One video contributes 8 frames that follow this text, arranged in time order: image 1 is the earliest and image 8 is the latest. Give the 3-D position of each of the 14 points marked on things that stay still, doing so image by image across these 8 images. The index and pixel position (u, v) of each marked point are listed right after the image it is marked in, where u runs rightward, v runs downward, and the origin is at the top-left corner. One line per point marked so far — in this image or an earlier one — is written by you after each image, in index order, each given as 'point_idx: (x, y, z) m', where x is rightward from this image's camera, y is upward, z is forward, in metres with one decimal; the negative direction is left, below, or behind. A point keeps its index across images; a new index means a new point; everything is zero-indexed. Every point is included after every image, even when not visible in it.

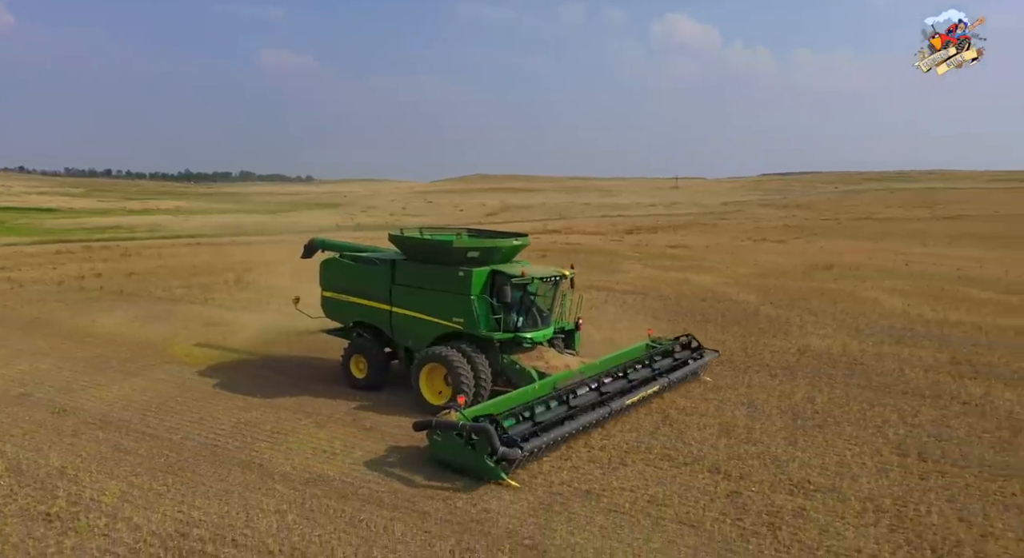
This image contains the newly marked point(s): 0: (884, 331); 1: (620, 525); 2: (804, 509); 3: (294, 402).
0: (+7.6, -1.1, +13.4) m
1: (+0.9, -2.2, +5.8) m
2: (+2.6, -2.1, +6.0) m
3: (-3.0, -1.6, +8.9) m
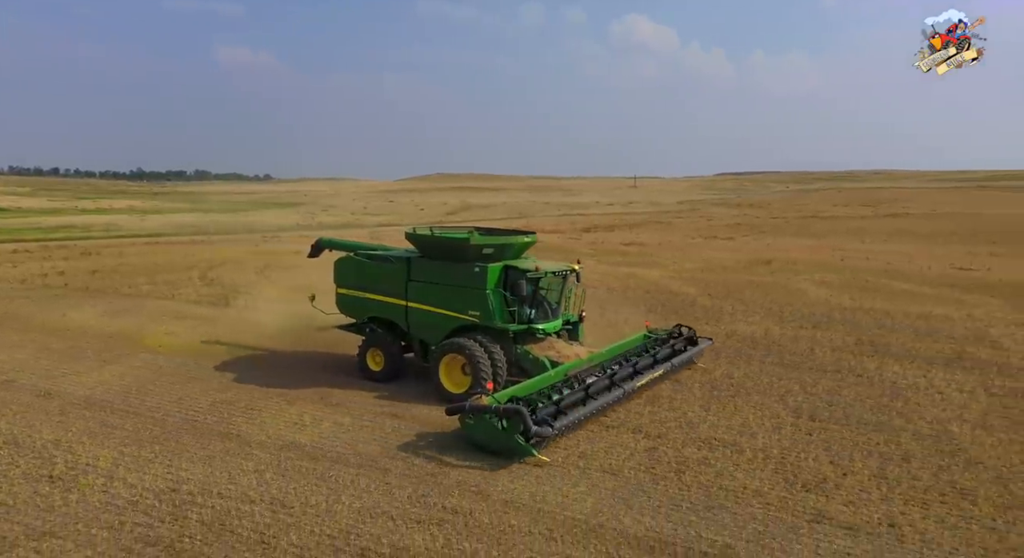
0: (+6.7, -0.9, +14.8) m
1: (+0.4, -2.1, +6.8) m
2: (+2.1, -2.0, +7.1) m
3: (-3.7, -1.5, +9.7) m
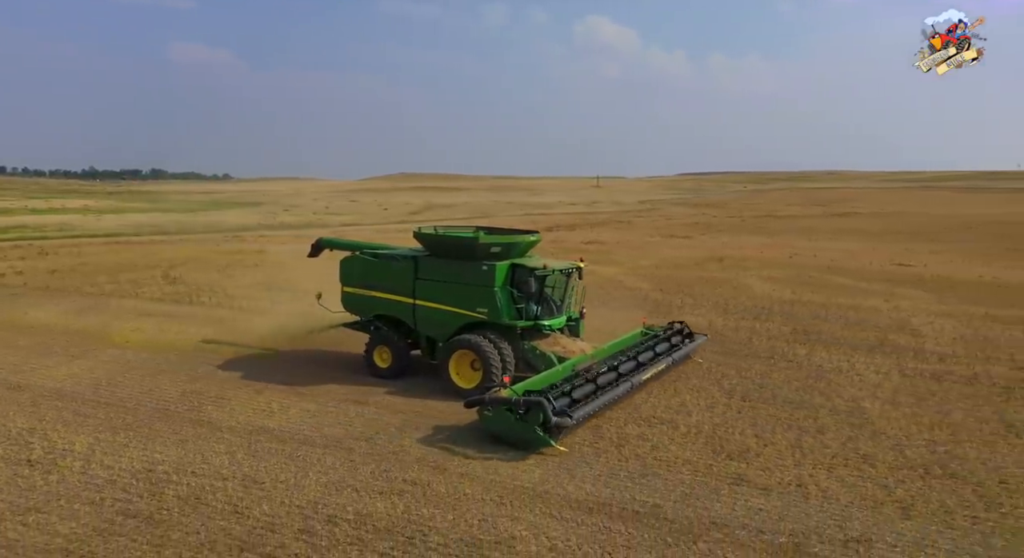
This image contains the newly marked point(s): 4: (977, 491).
0: (+5.7, -0.7, +15.8) m
1: (-0.1, -2.0, +7.4) m
2: (+1.6, -1.9, +7.9) m
3: (-4.3, -1.5, +10.1) m
4: (+4.5, -2.1, +6.4) m
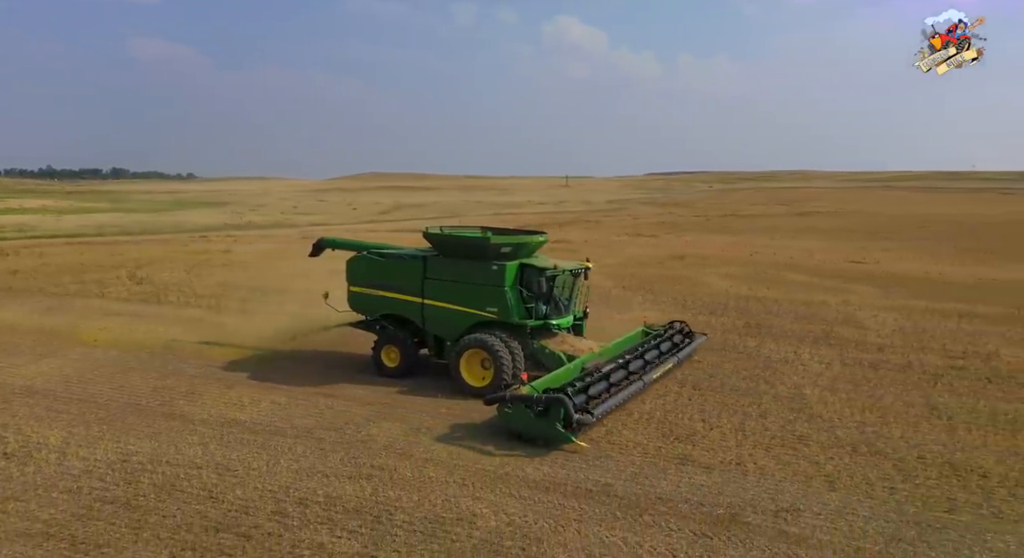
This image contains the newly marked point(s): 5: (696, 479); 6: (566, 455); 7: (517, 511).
0: (+4.9, -0.7, +16.4) m
1: (-0.5, -1.9, +7.9) m
2: (+1.1, -1.8, +8.3) m
3: (-4.9, -1.4, +10.3) m
4: (+4.1, -2.0, +7.0) m
5: (+1.9, -2.1, +6.8) m
6: (+0.6, -2.0, +7.4) m
7: (0.0, -2.2, +6.1) m
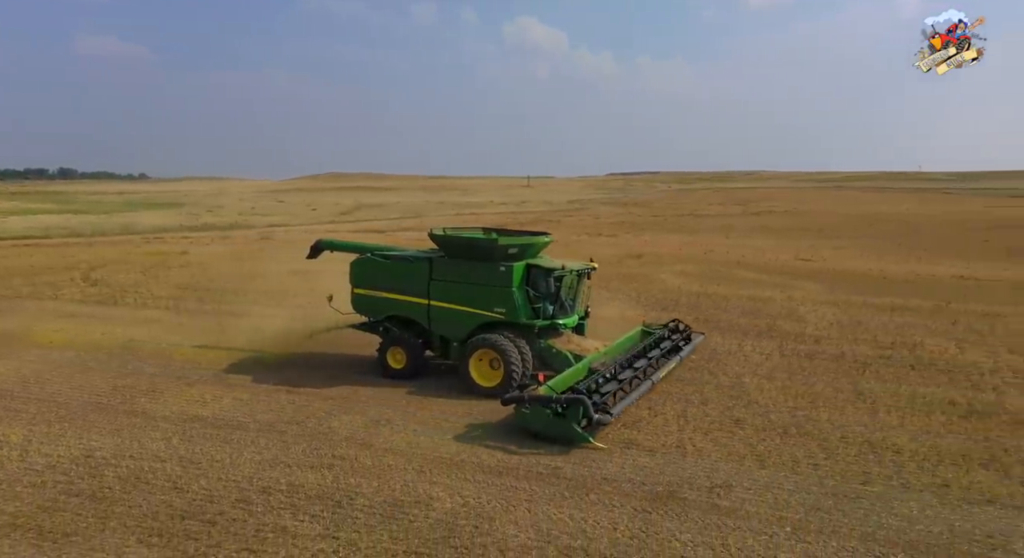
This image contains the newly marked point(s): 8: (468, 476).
0: (+3.8, -0.6, +17.1) m
1: (-1.1, -1.9, +8.2) m
2: (+0.5, -1.8, +8.8) m
3: (-5.6, -1.4, +10.4) m
4: (+3.6, -1.9, +7.7) m
5: (+1.4, -2.0, +7.3) m
6: (+0.1, -2.0, +7.8) m
7: (-0.4, -2.1, +6.5) m
8: (-0.5, -2.1, +6.9) m
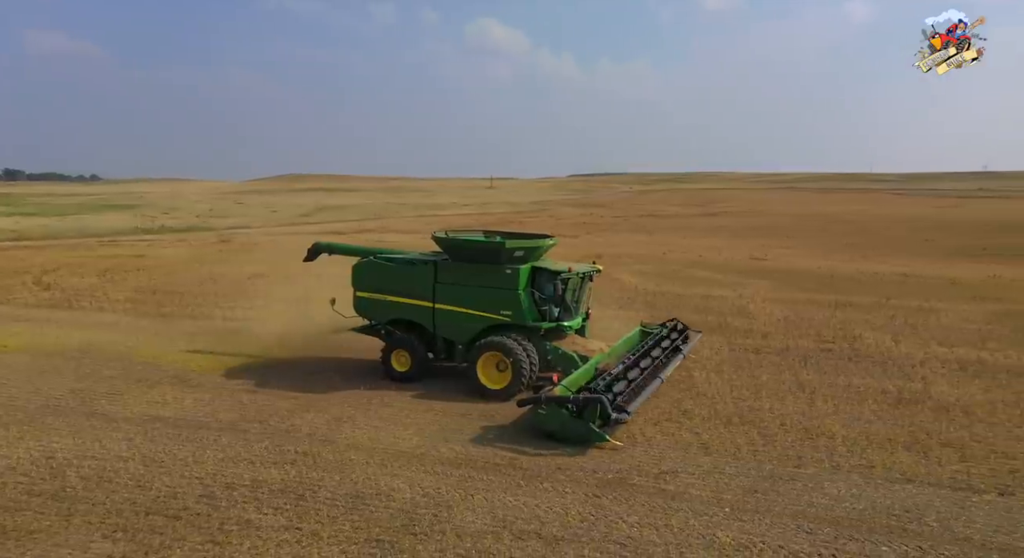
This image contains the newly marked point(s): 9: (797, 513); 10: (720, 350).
0: (+2.8, -0.6, +17.6) m
1: (-1.6, -1.9, +8.5) m
2: (-0.1, -1.8, +9.1) m
3: (-6.2, -1.5, +10.4) m
4: (+3.1, -1.9, +8.2) m
5: (+0.9, -2.0, +7.6) m
6: (-0.4, -2.0, +8.1) m
7: (-0.8, -2.1, +6.8) m
8: (-0.9, -2.1, +7.2) m
9: (+2.7, -2.2, +6.2) m
10: (+3.9, -1.3, +12.2) m
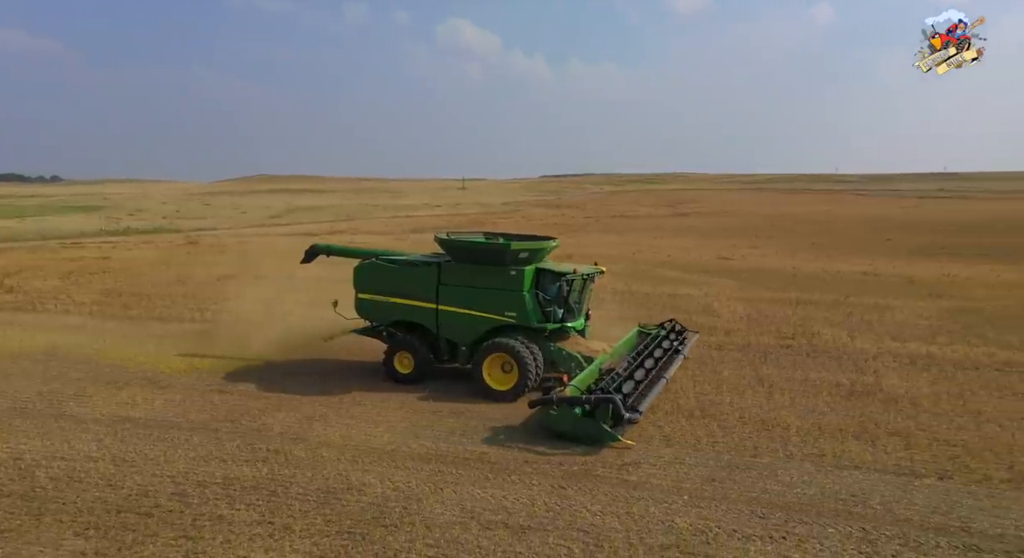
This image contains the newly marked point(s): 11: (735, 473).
0: (+2.0, -0.6, +17.9) m
1: (-2.0, -1.9, +8.6) m
2: (-0.5, -1.8, +9.3) m
3: (-6.7, -1.5, +10.4) m
4: (+2.7, -1.9, +8.5) m
5: (+0.5, -2.0, +7.9) m
6: (-0.8, -2.0, +8.3) m
7: (-1.2, -2.1, +7.0) m
8: (-1.3, -2.1, +7.4) m
9: (+2.4, -2.2, +6.5) m
10: (+3.3, -1.3, +12.5) m
11: (+2.4, -2.1, +7.1) m
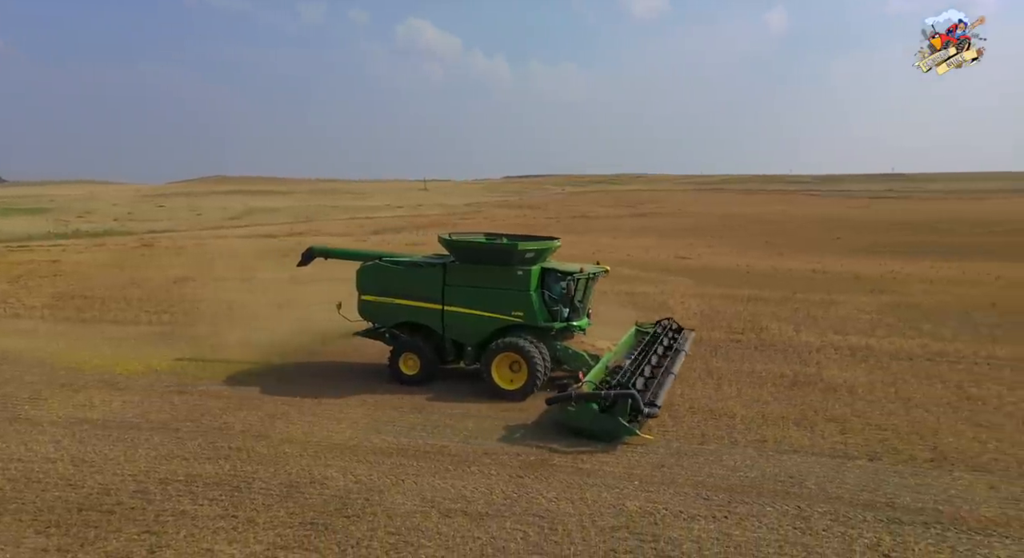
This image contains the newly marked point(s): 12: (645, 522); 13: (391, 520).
0: (+0.9, -0.5, +18.3) m
1: (-2.6, -1.9, +8.8) m
2: (-1.1, -1.7, +9.6) m
3: (-7.3, -1.6, +10.2) m
4: (+2.2, -1.9, +8.9) m
5: (0.0, -2.0, +8.2) m
6: (-1.4, -1.9, +8.5) m
7: (-1.6, -2.1, +7.2) m
8: (-1.7, -2.1, +7.5) m
9: (+2.0, -2.2, +6.9) m
10: (+2.5, -1.3, +13.0) m
11: (+2.0, -2.1, +7.5) m
12: (+1.2, -2.3, +6.1) m
13: (-1.1, -2.2, +6.1) m
